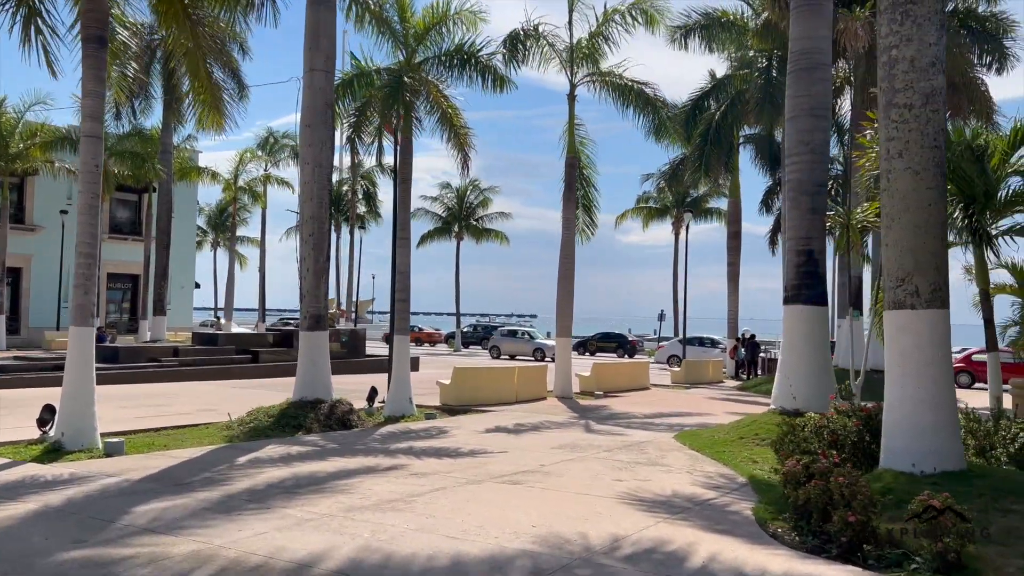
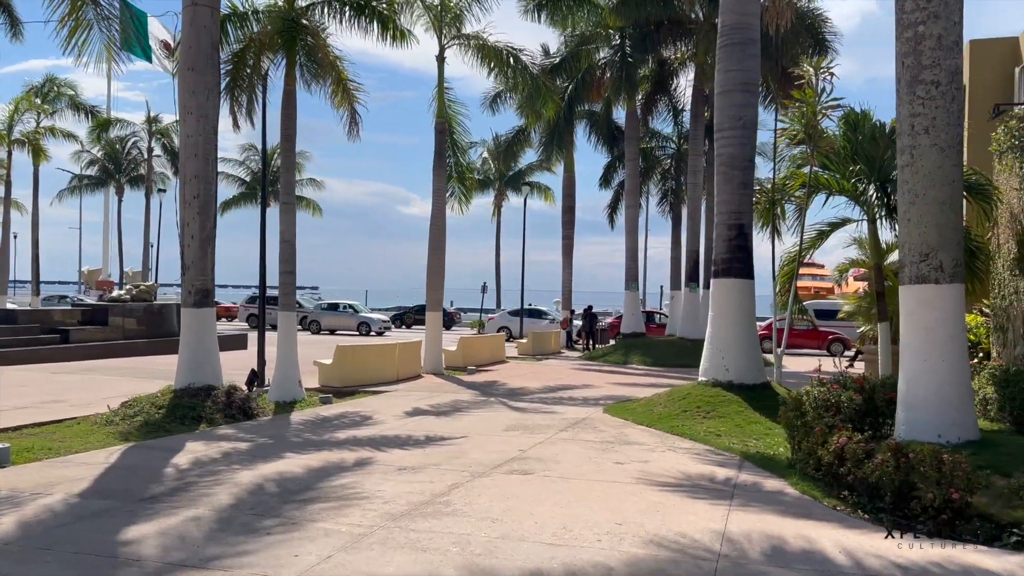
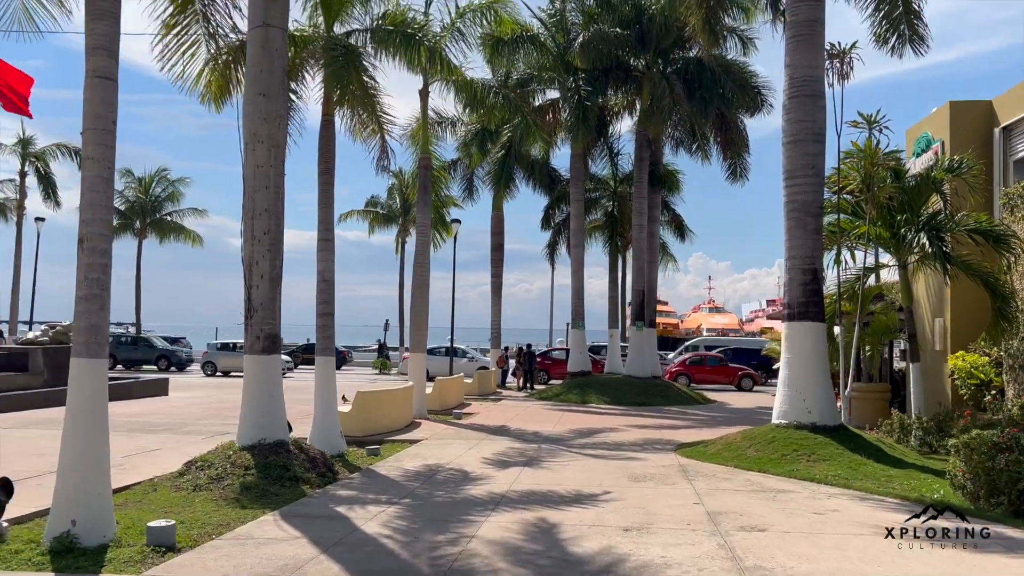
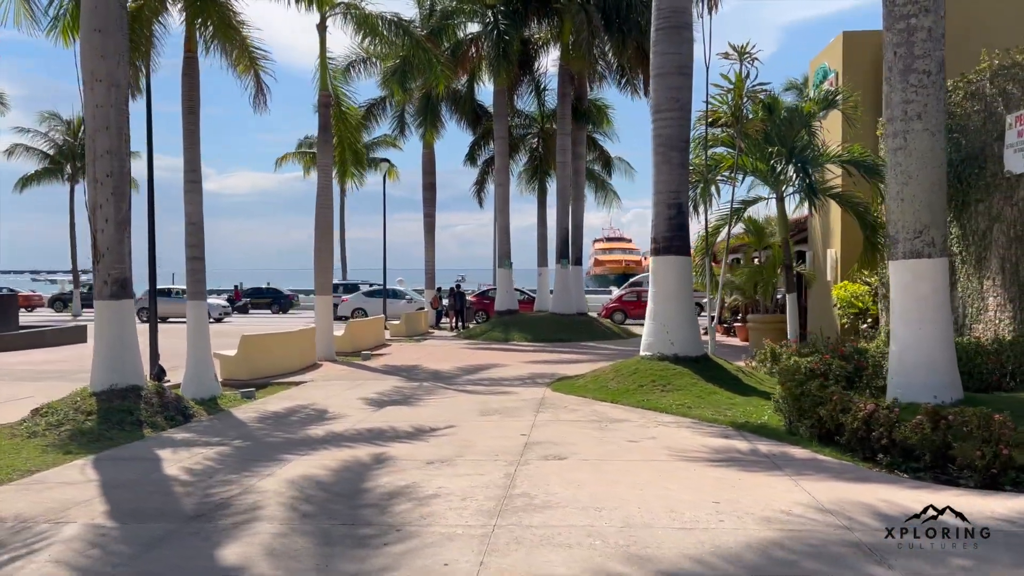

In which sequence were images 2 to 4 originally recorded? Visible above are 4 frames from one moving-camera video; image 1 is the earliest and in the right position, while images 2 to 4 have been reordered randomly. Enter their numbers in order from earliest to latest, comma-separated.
2, 4, 3
